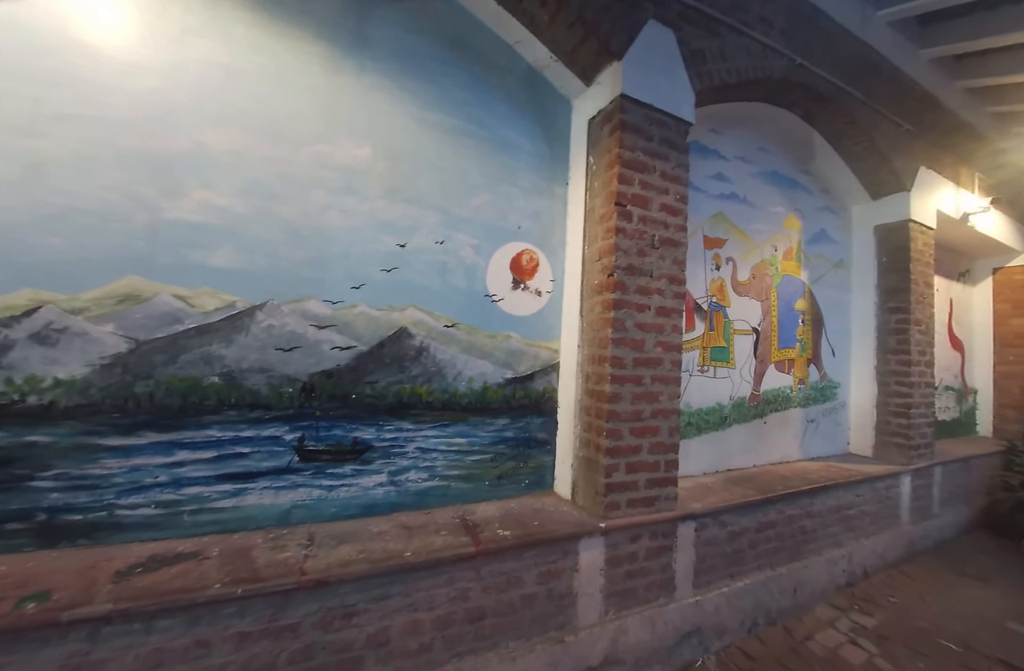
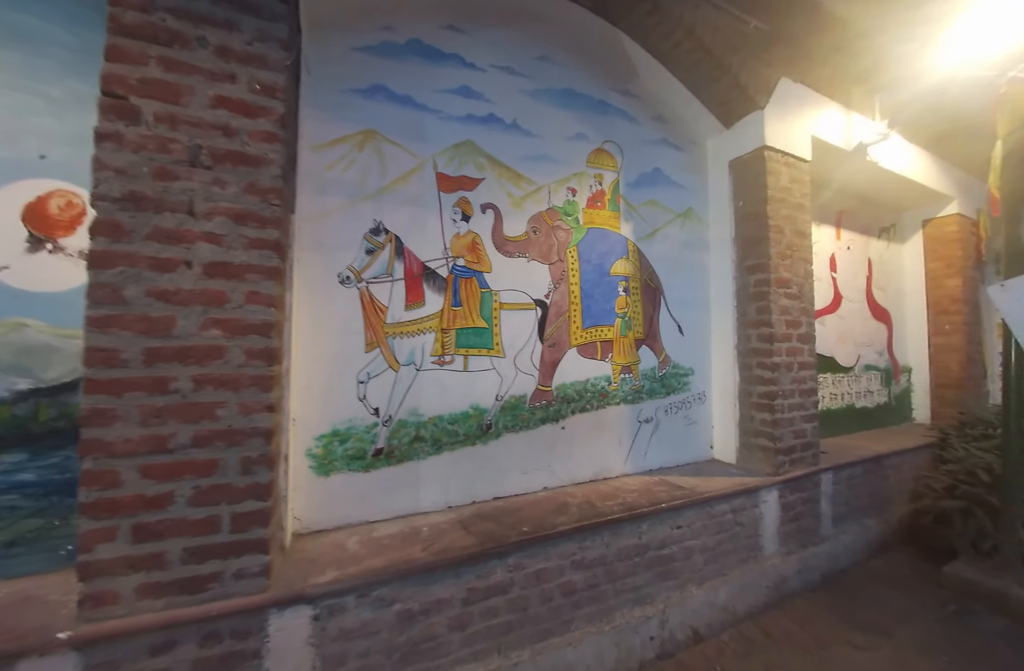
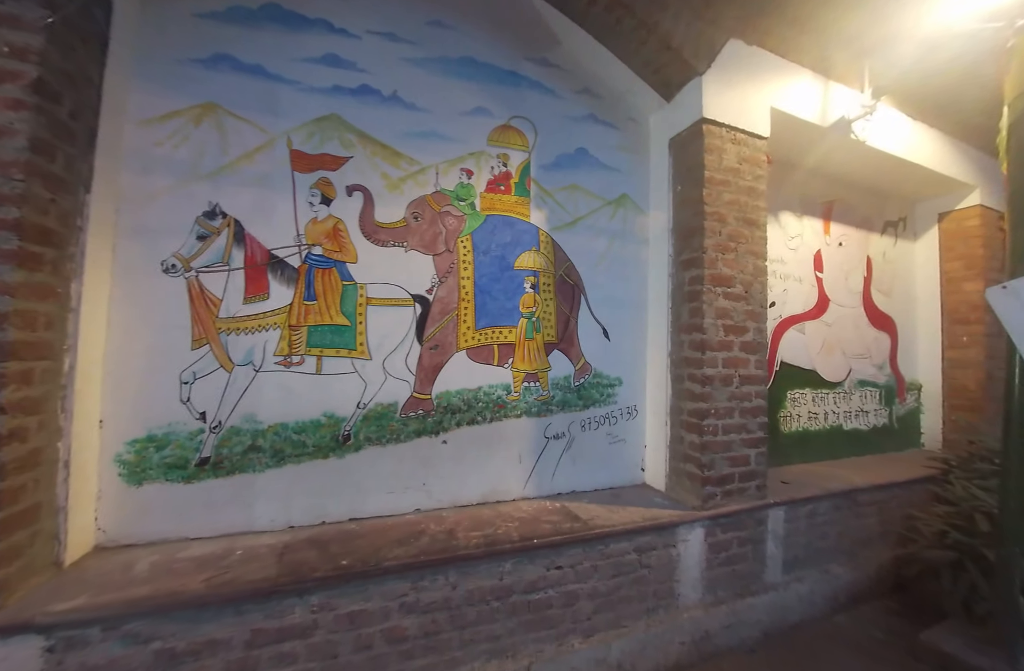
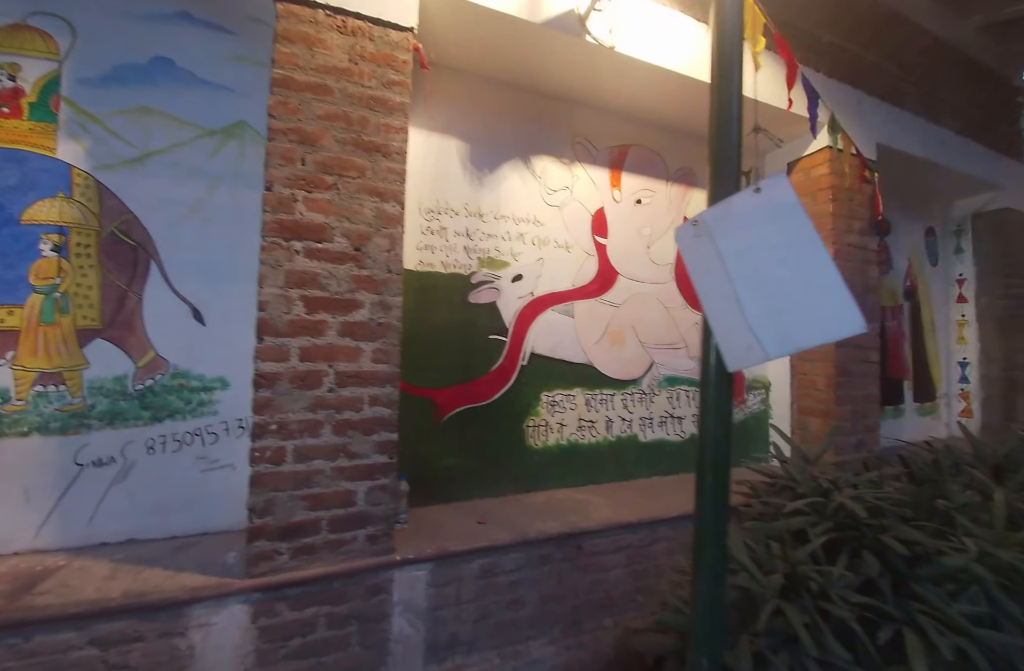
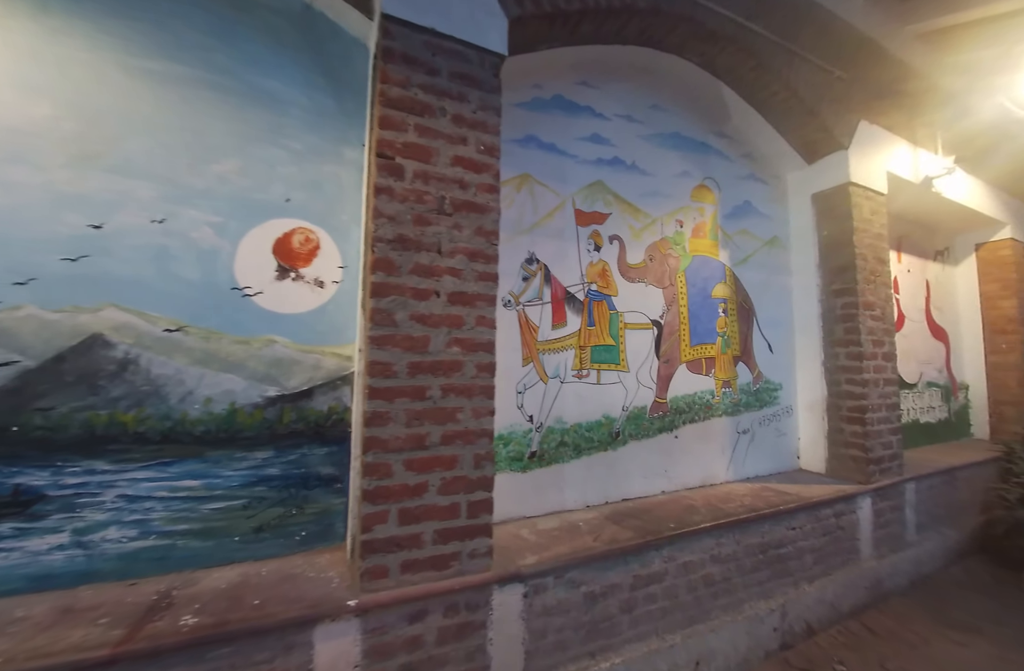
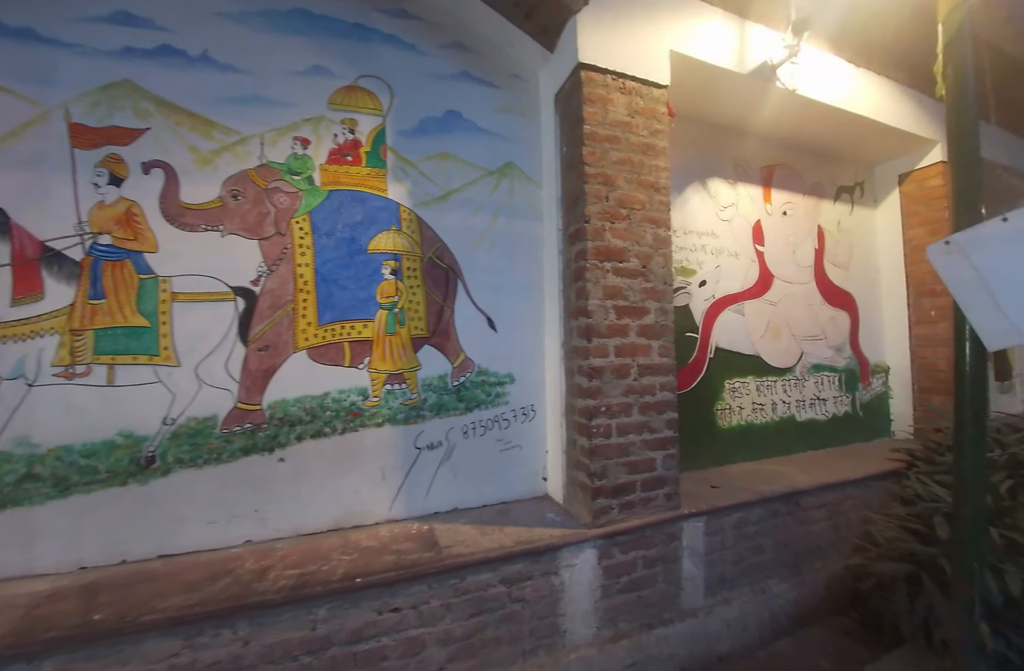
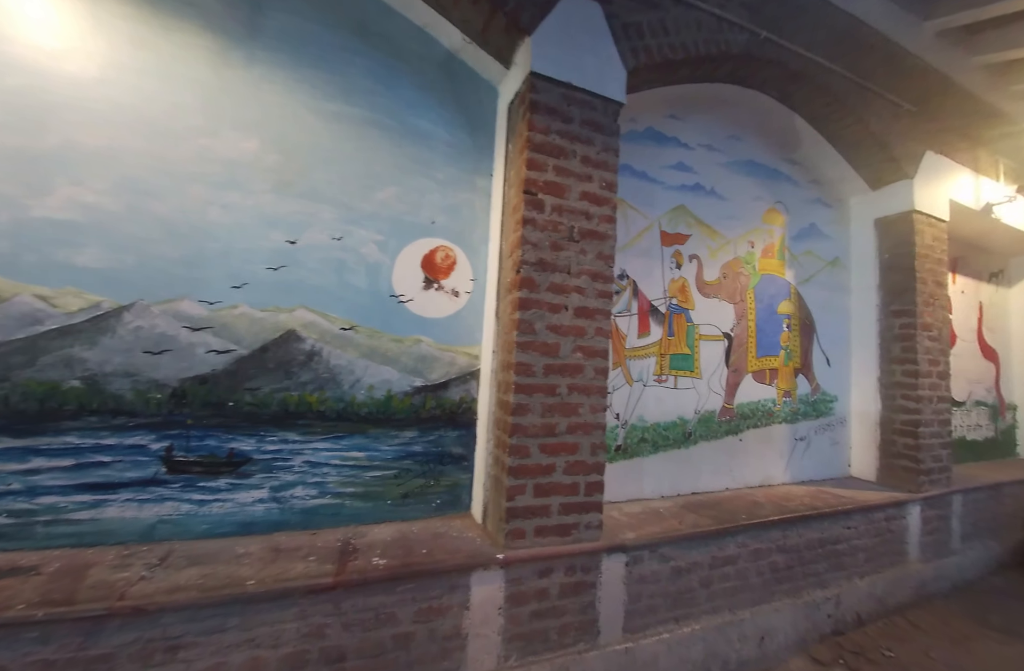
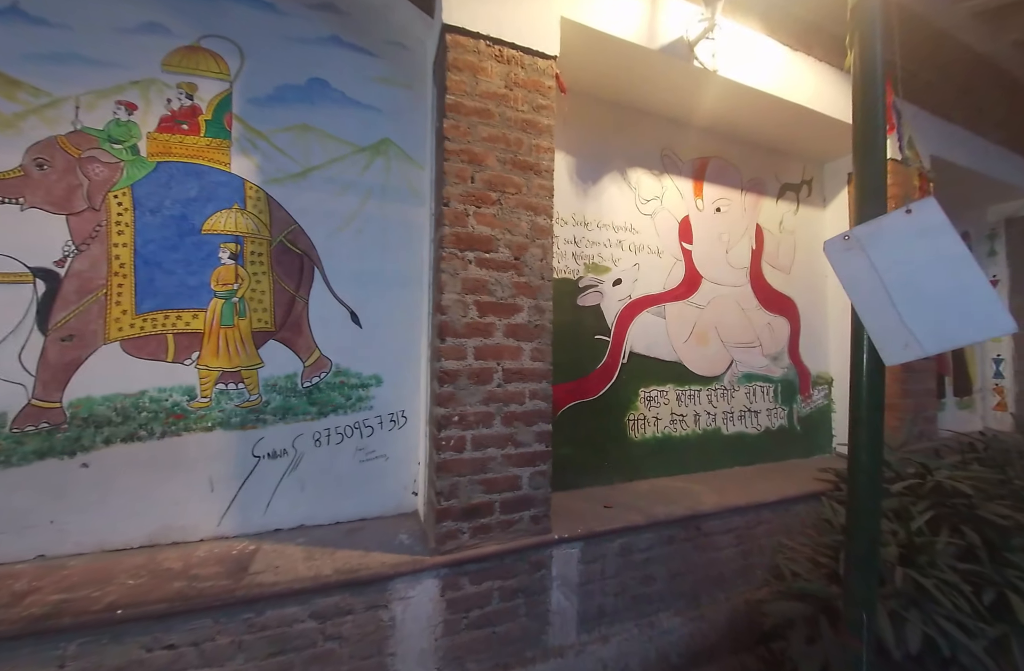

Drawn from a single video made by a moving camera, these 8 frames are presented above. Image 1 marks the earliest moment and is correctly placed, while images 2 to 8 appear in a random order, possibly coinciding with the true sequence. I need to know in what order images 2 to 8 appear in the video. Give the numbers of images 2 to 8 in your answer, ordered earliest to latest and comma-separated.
7, 5, 2, 3, 6, 8, 4
